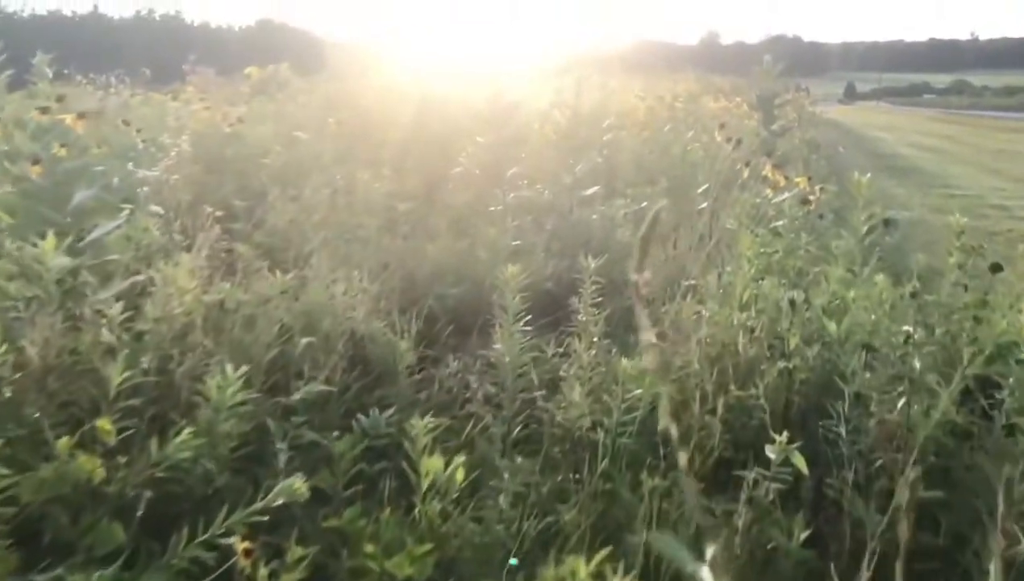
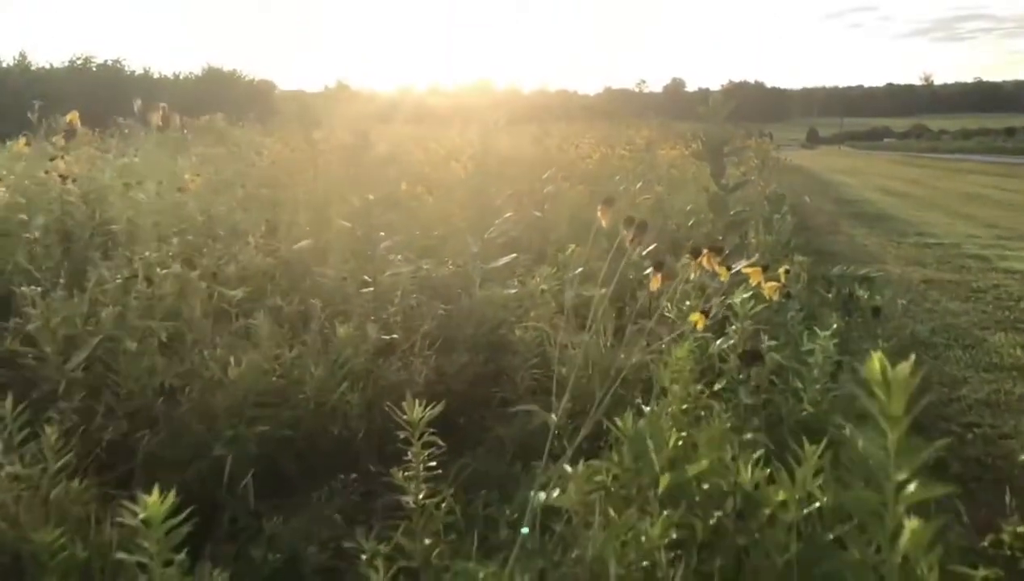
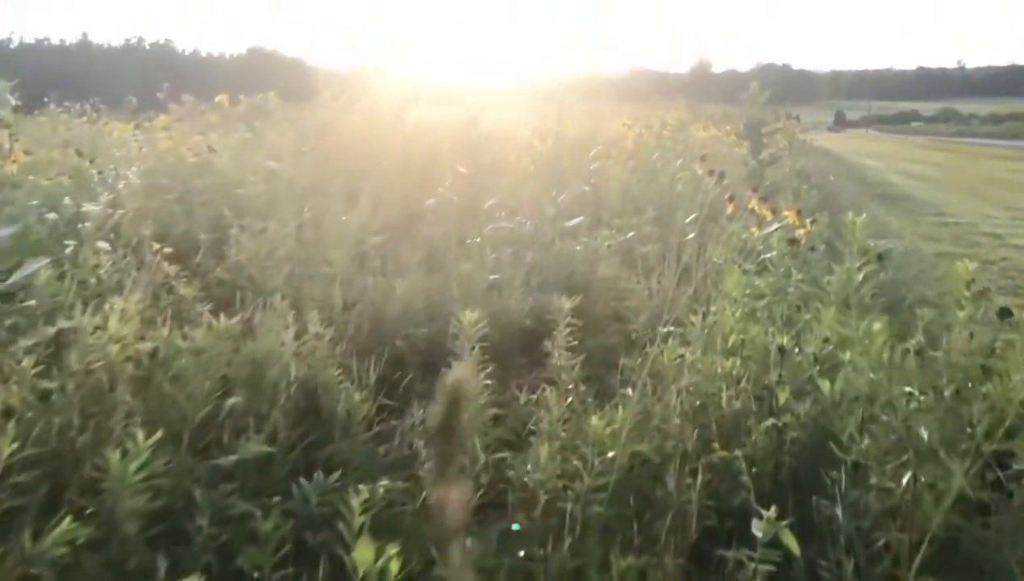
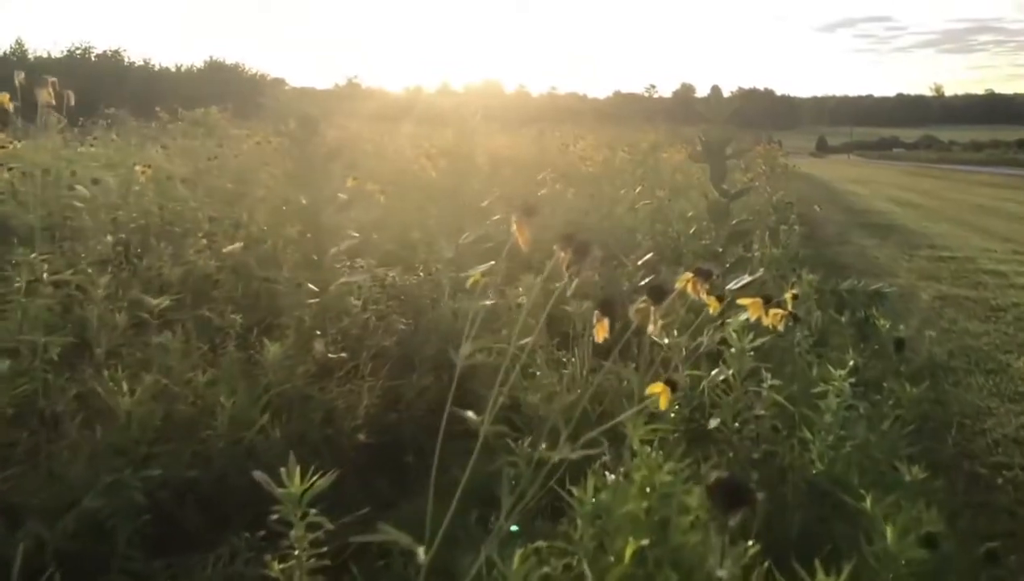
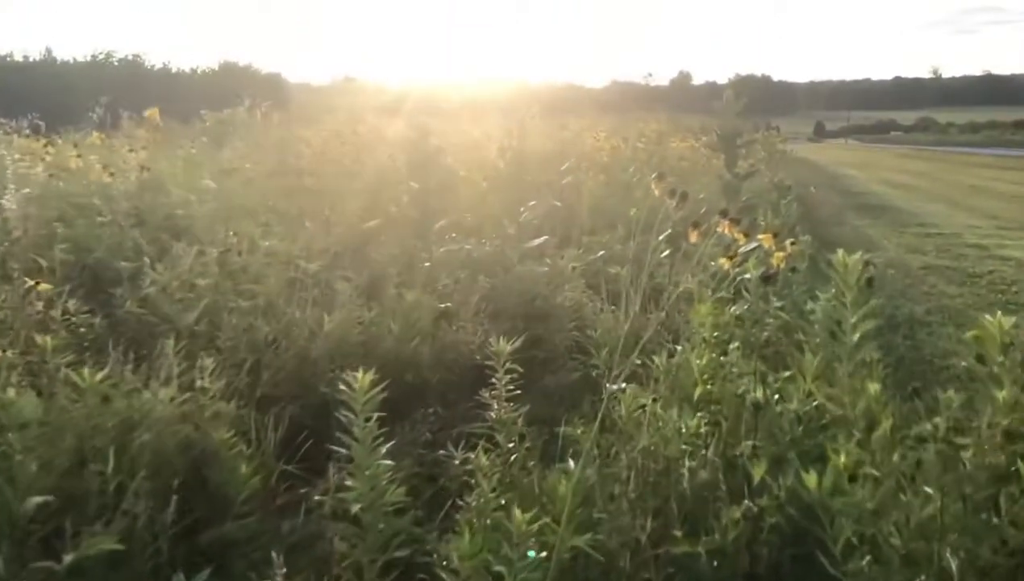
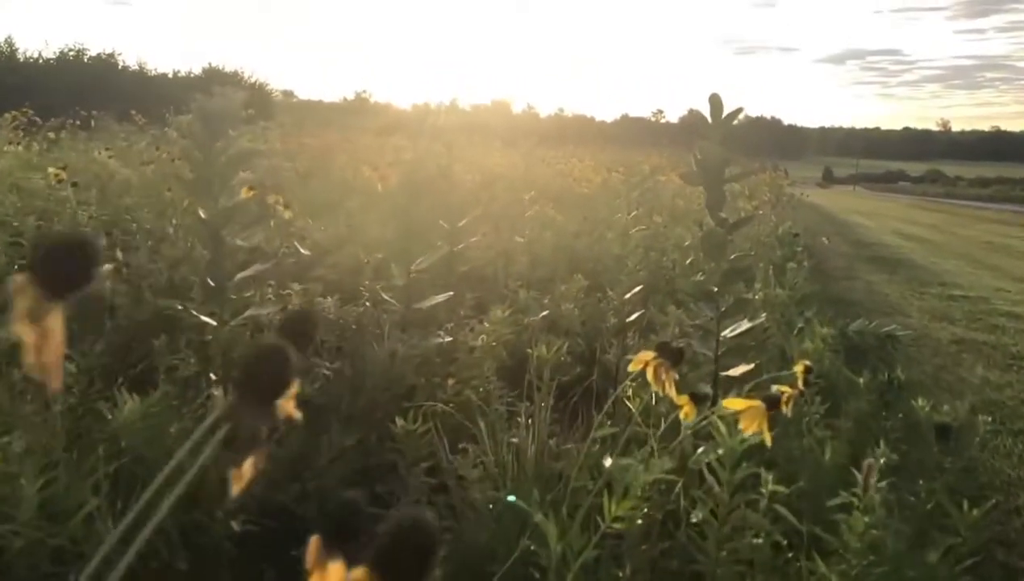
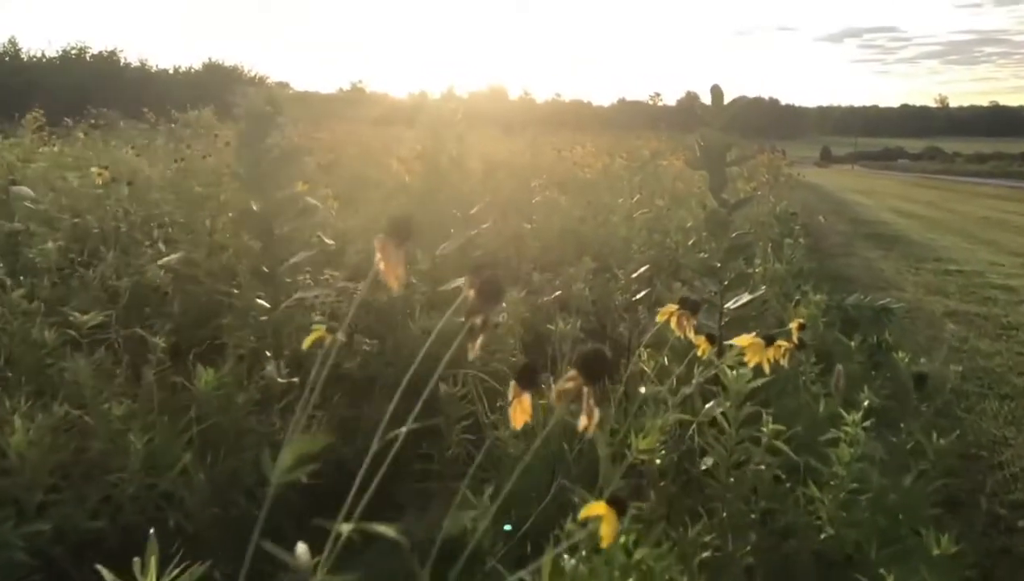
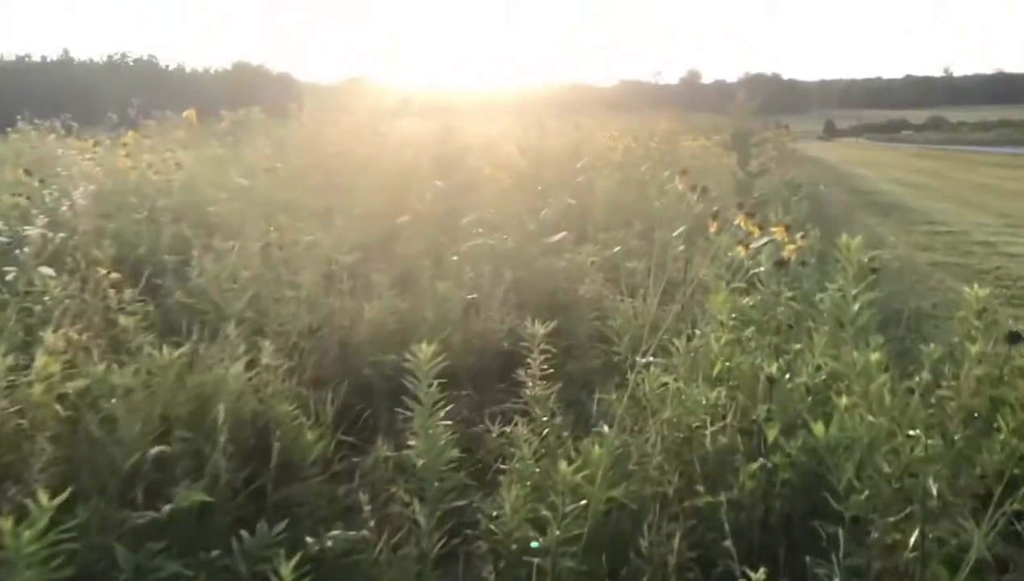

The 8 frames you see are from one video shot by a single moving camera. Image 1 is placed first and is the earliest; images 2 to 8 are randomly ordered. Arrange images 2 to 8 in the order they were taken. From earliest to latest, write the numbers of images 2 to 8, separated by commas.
3, 8, 5, 2, 4, 7, 6
